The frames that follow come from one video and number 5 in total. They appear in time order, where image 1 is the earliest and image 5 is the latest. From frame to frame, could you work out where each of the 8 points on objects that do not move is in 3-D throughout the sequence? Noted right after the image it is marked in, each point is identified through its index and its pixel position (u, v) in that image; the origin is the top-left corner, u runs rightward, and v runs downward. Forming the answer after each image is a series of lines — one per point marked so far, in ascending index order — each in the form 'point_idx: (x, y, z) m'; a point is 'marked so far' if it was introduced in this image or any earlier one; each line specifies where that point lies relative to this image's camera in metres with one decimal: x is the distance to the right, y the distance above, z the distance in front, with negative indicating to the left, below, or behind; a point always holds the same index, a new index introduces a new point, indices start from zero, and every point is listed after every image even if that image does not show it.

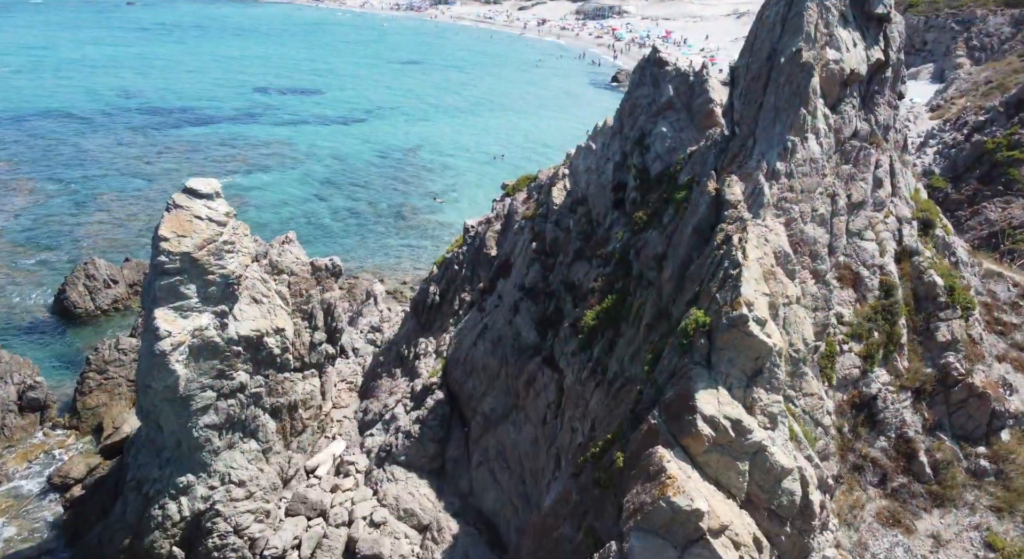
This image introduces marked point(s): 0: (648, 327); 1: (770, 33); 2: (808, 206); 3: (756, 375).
0: (+3.0, -1.1, +17.9) m
1: (+6.3, +6.0, +19.7) m
2: (+6.7, +1.6, +18.4) m
3: (+4.6, -1.8, +15.4) m
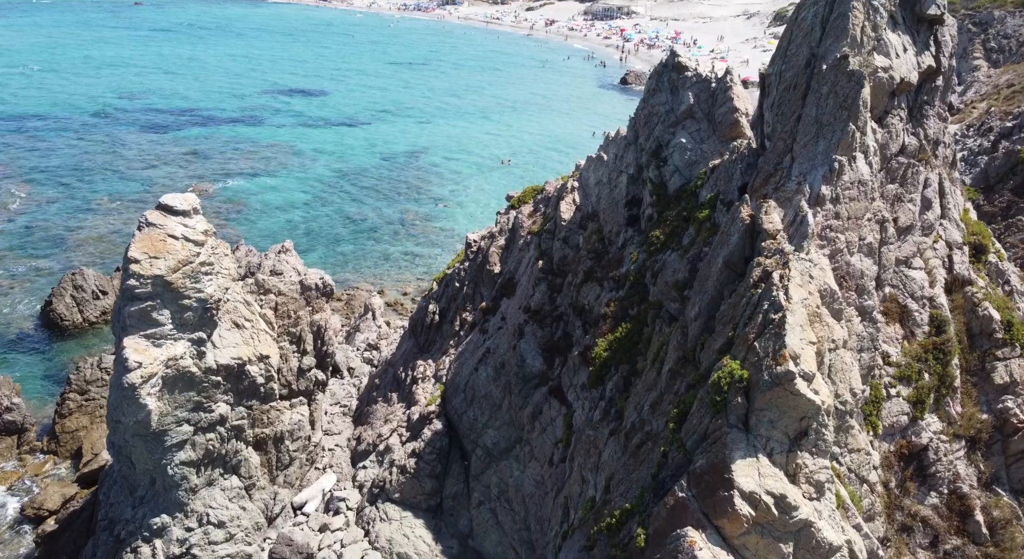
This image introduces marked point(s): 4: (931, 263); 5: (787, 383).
0: (+3.1, -1.8, +15.6) m
1: (+6.4, +5.2, +17.4) m
2: (+6.8, +0.9, +16.1) m
3: (+4.7, -2.6, +13.1) m
4: (+9.7, +0.4, +18.8) m
5: (+4.3, -1.6, +12.8) m
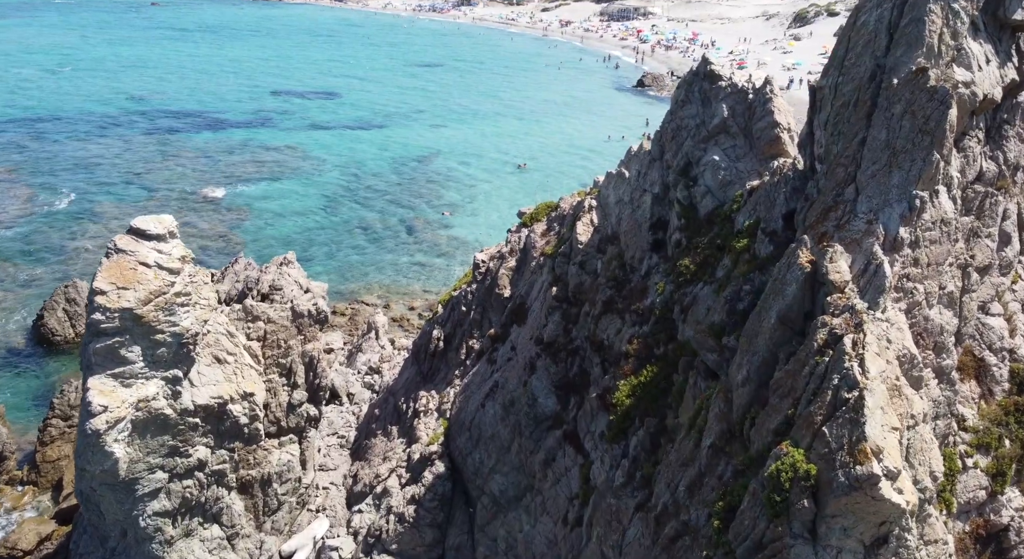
0: (+3.2, -2.7, +13.1) m
1: (+6.6, +4.3, +14.8) m
2: (+7.0, 0.0, +13.5) m
3: (+4.8, -3.5, +10.5) m
4: (+9.9, -0.6, +16.1) m
5: (+4.4, -2.6, +10.2) m
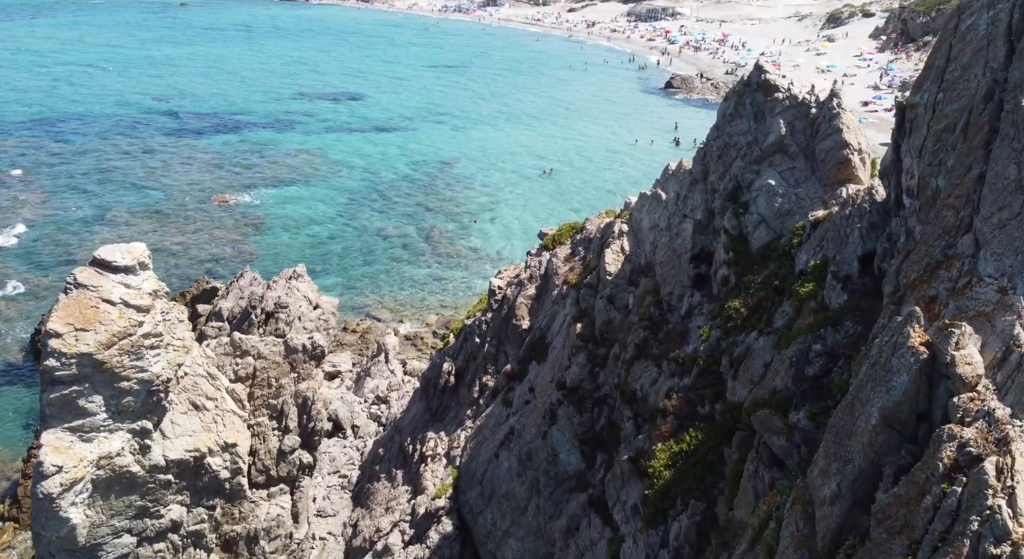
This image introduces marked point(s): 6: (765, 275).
0: (+3.4, -3.7, +10.0) m
1: (+6.9, +3.2, +11.7) m
2: (+7.2, -1.1, +10.3) m
3: (+4.9, -4.5, +7.4) m
4: (+10.2, -1.6, +12.9) m
5: (+4.6, -3.6, +7.2) m
6: (+5.4, +0.1, +17.4) m
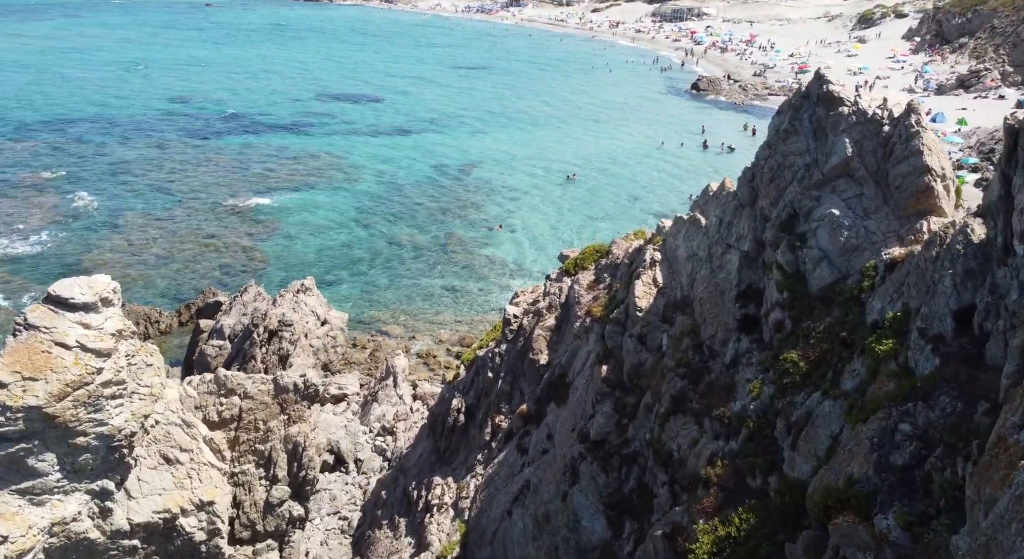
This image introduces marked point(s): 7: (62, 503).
0: (+3.5, -4.6, +7.4) m
1: (+7.1, +2.3, +8.9) m
2: (+7.3, -2.0, +7.6) m
3: (+4.9, -5.4, +4.7) m
4: (+10.4, -2.6, +10.0) m
5: (+4.6, -4.4, +4.5) m
6: (+5.7, -0.8, +14.7) m
7: (-8.7, -4.3, +15.6) m
